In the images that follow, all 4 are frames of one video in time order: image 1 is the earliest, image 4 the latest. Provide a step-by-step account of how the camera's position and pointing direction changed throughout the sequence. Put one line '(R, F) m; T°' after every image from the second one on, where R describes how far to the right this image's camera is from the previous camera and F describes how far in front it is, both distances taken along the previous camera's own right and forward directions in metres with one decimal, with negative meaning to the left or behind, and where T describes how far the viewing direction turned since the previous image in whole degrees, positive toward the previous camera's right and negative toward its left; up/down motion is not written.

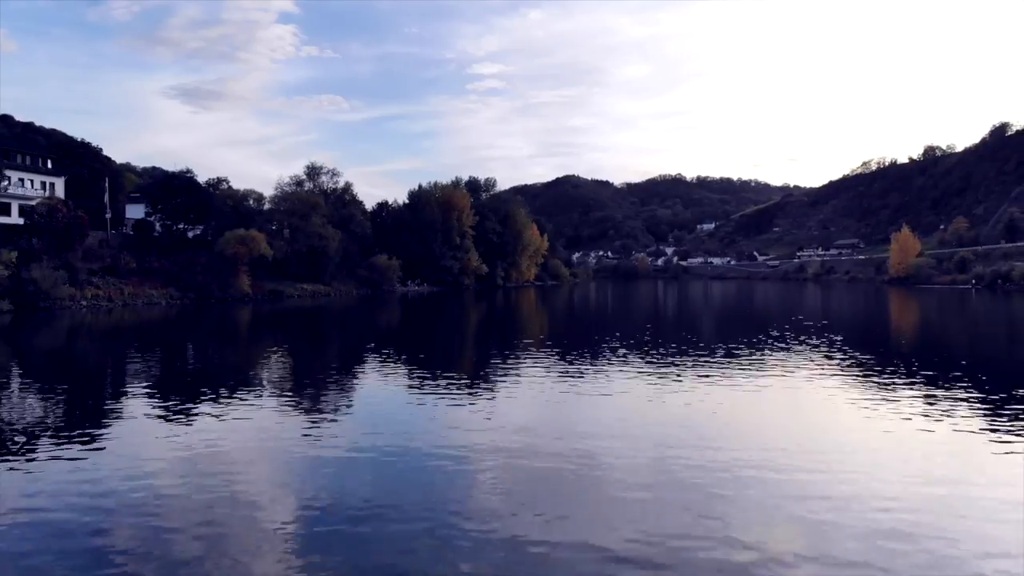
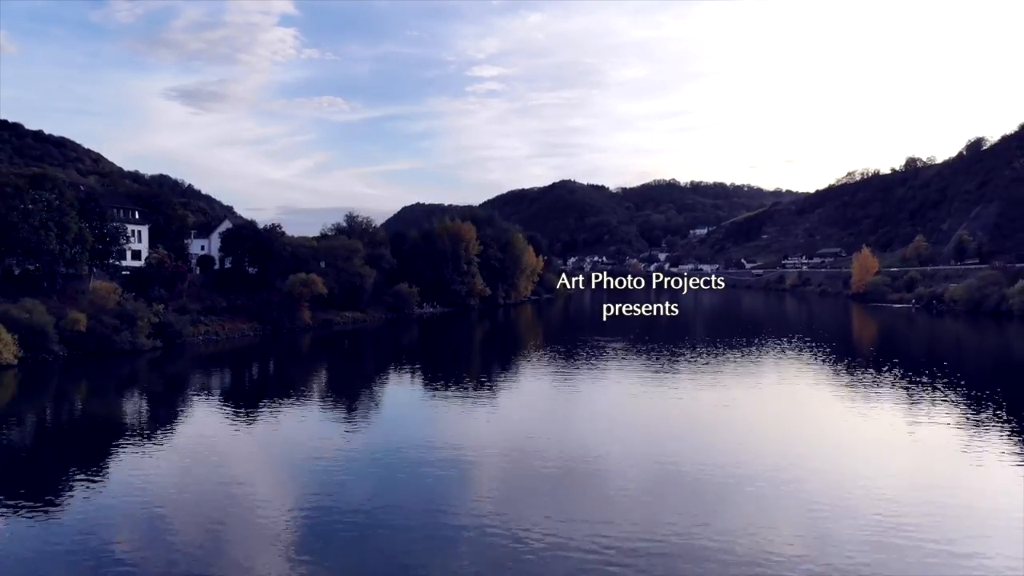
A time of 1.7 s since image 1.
(+0.1, -1.8) m; 0°
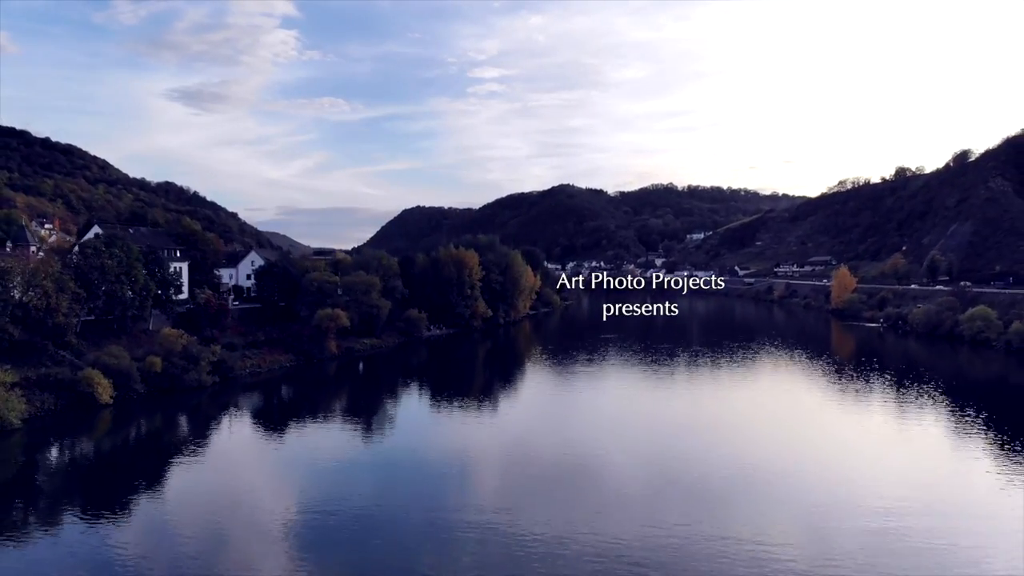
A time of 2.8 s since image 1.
(0.0, -1.2) m; 0°
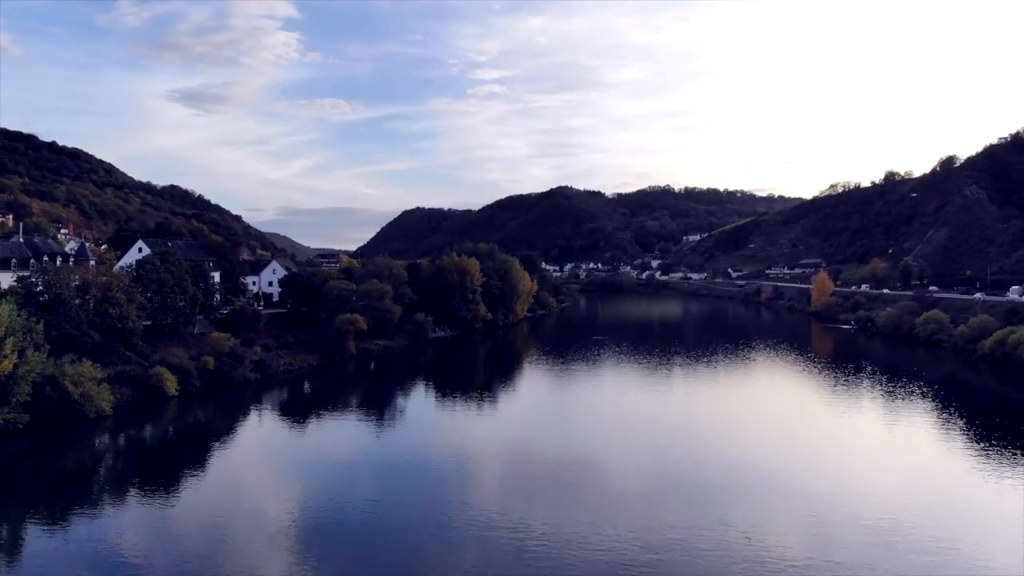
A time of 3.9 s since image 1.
(0.0, -1.3) m; 0°
